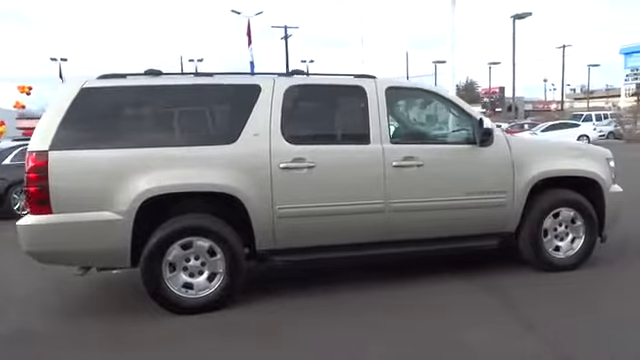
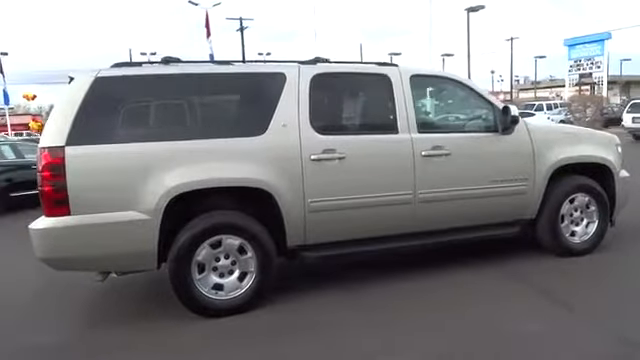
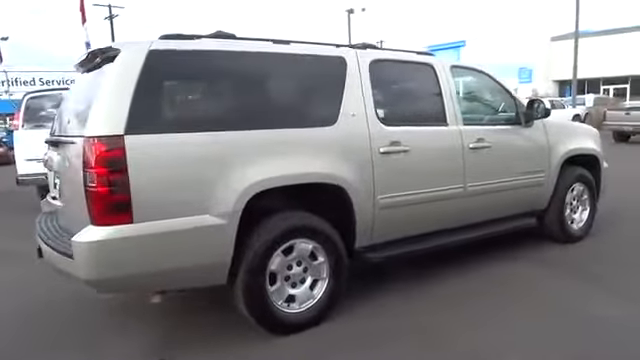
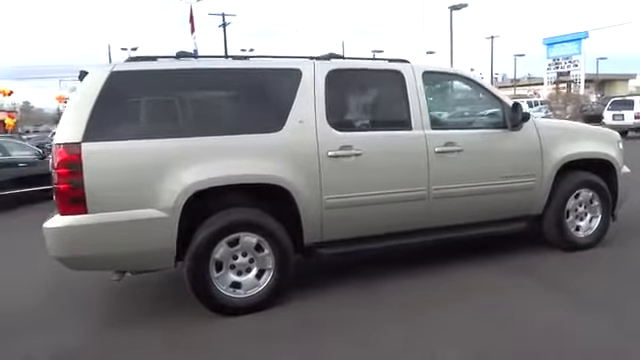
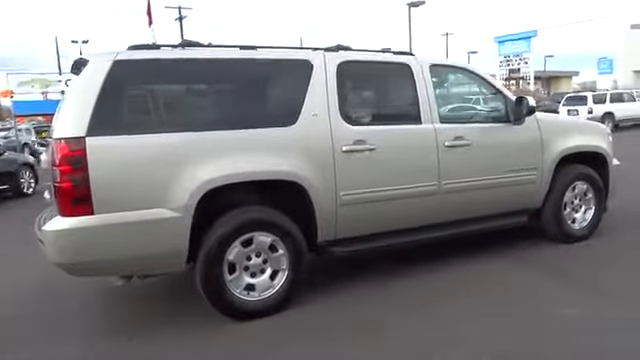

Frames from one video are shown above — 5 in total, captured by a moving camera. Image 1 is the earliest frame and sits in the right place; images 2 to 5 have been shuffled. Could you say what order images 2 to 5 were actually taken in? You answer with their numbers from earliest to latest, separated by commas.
2, 4, 5, 3
